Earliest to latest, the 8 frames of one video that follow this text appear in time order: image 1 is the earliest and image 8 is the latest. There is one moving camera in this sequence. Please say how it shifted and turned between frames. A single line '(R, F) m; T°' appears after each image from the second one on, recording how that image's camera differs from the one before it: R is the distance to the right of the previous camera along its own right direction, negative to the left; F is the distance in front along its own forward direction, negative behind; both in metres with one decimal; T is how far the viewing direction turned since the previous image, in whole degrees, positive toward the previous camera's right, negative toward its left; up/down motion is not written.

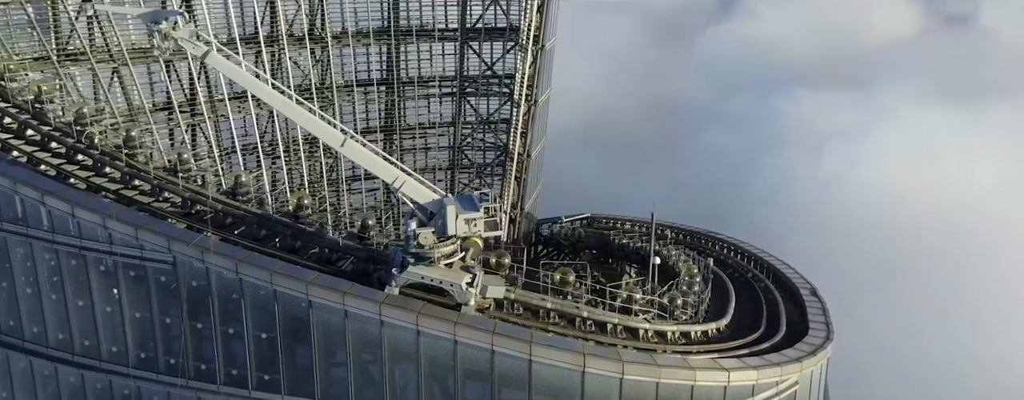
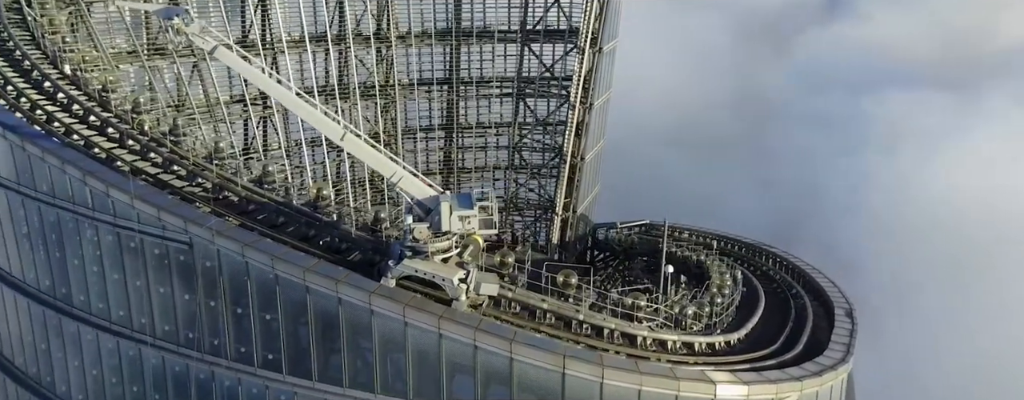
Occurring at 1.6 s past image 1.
(+2.6, -0.1) m; -7°
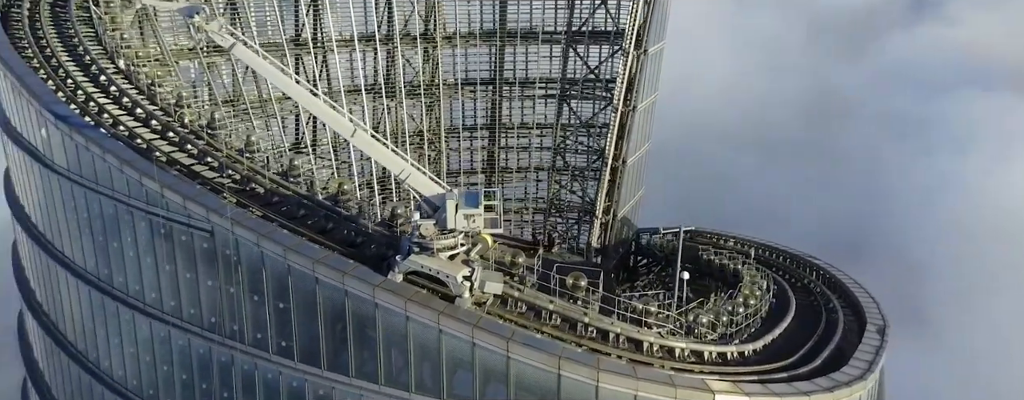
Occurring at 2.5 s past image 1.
(+1.5, -0.1) m; -5°
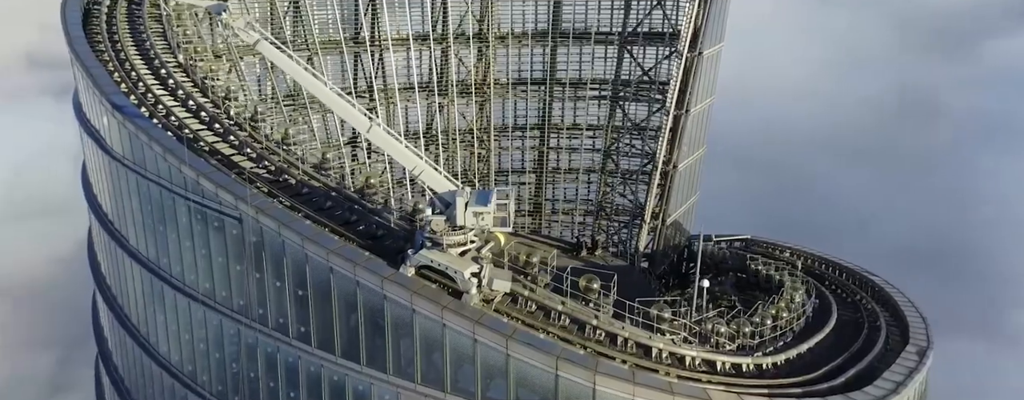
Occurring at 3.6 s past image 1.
(+1.7, -0.1) m; -6°
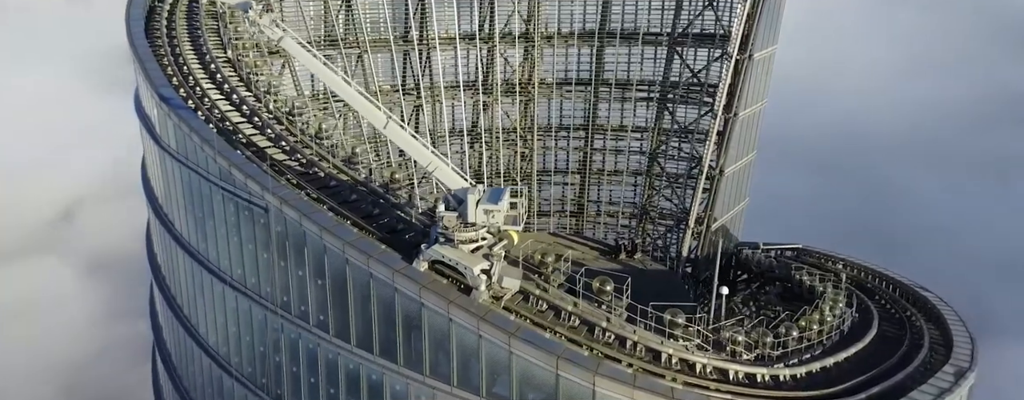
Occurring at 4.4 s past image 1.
(+1.4, -0.1) m; -5°
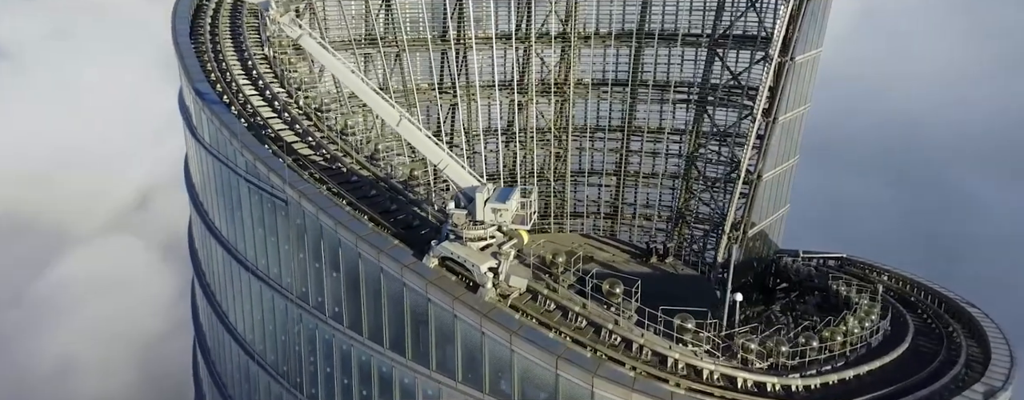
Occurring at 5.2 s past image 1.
(+1.2, -0.1) m; -4°
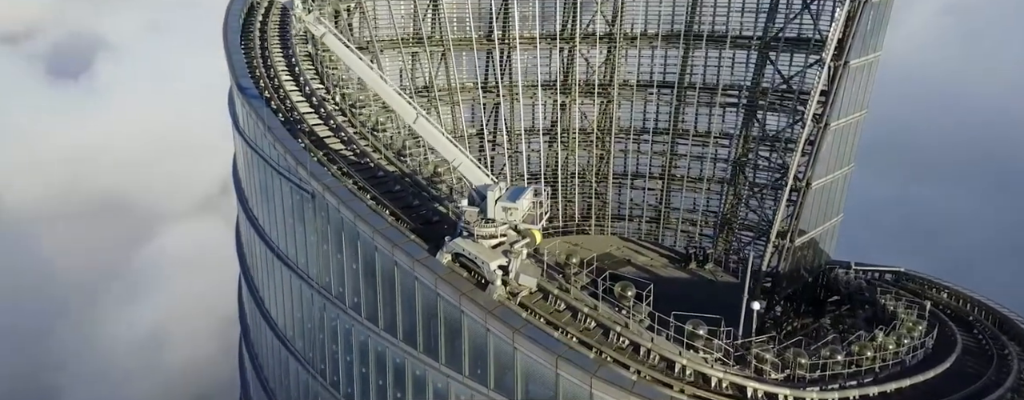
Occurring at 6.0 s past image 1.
(+1.5, -0.1) m; -5°
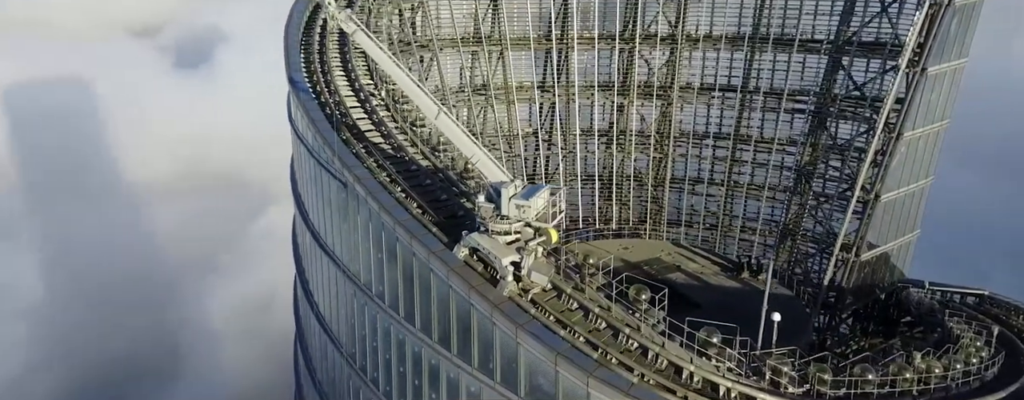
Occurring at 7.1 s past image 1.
(+2.0, -0.1) m; -7°
